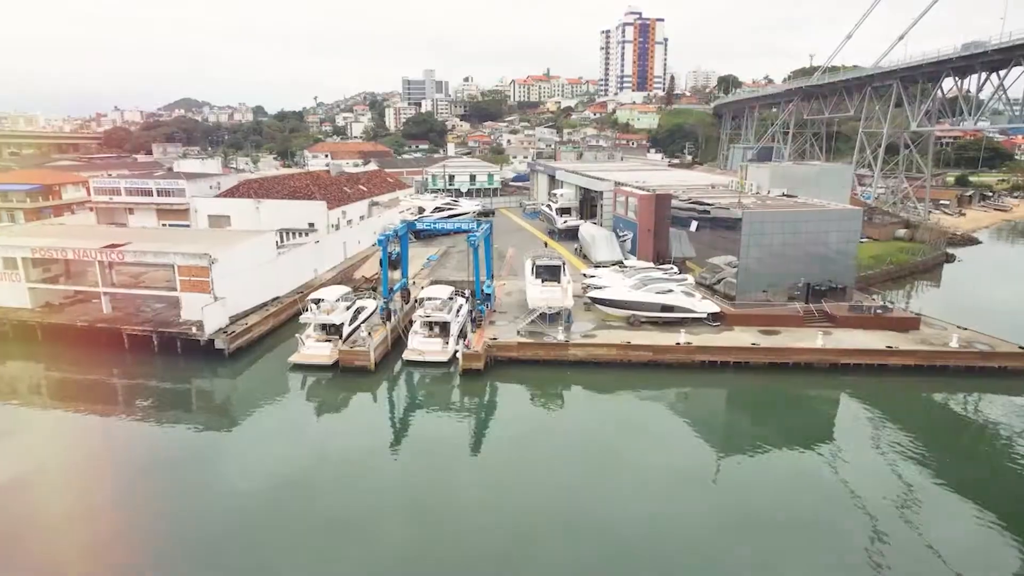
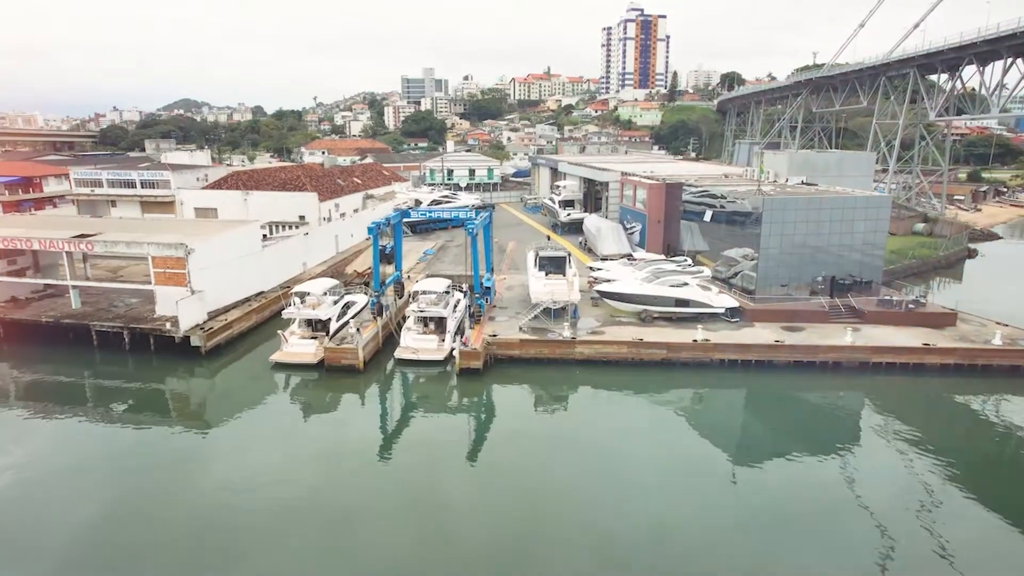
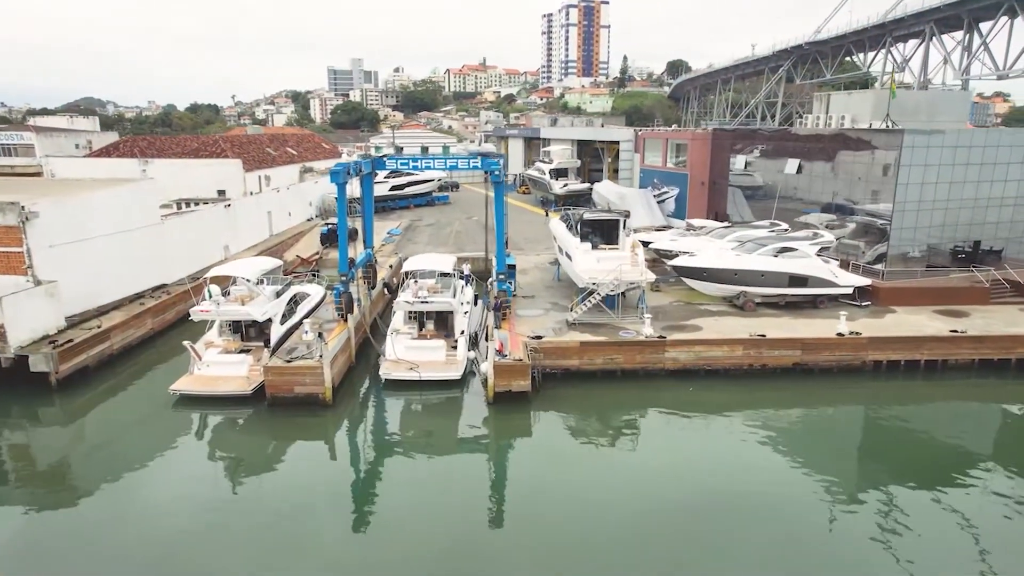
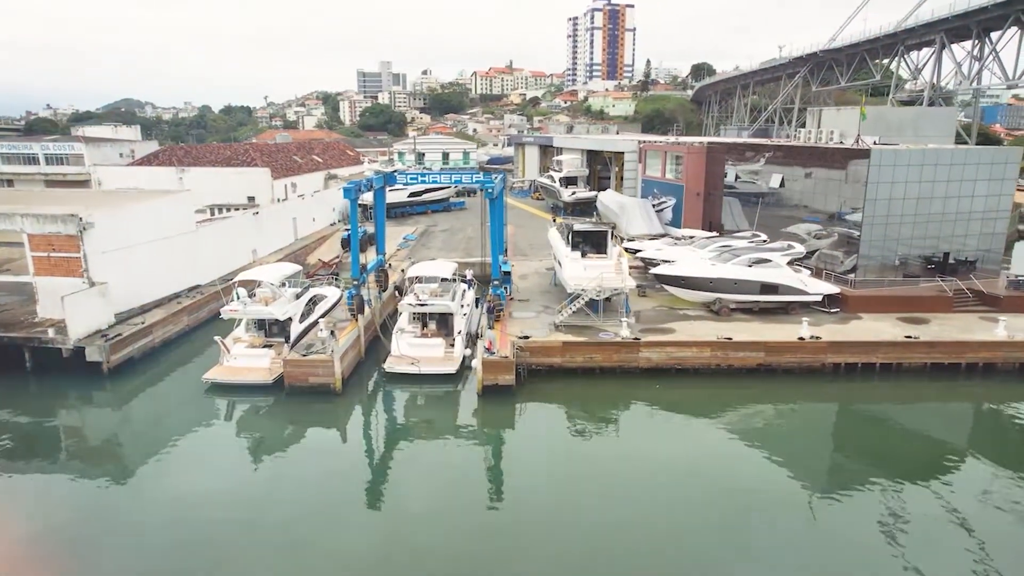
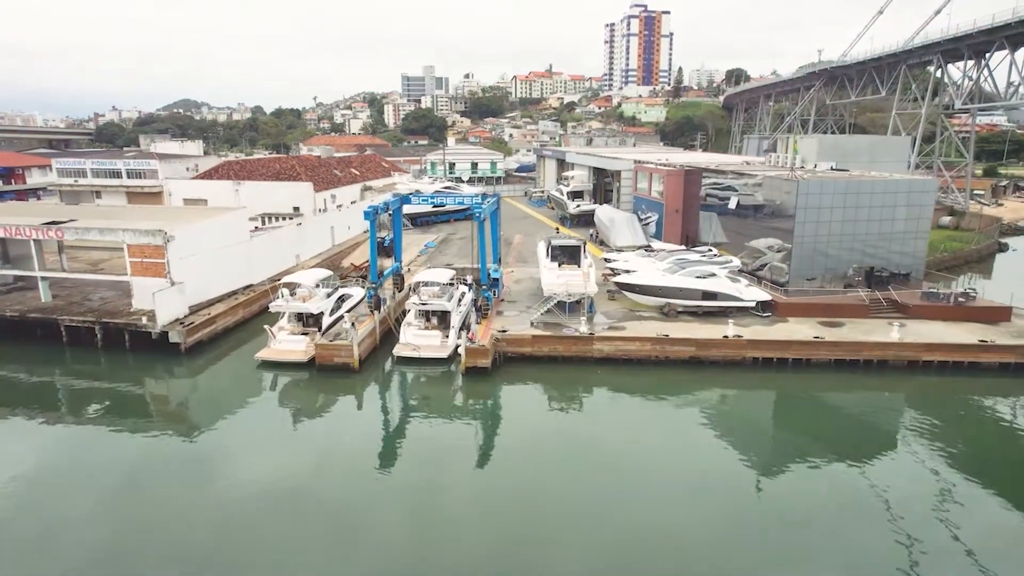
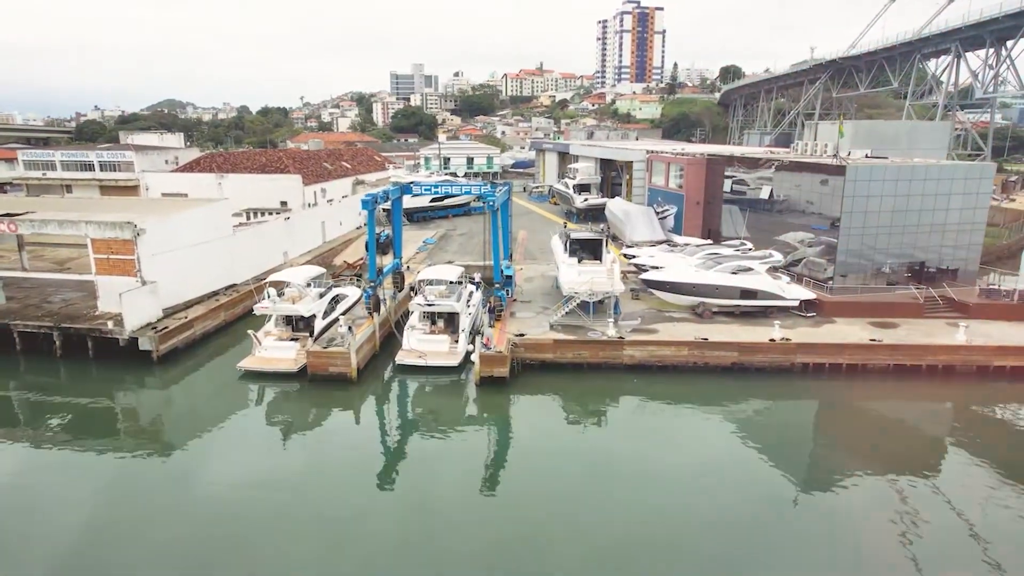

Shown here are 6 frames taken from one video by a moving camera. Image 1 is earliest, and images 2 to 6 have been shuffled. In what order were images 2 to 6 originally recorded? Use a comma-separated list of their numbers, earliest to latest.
2, 5, 6, 4, 3
